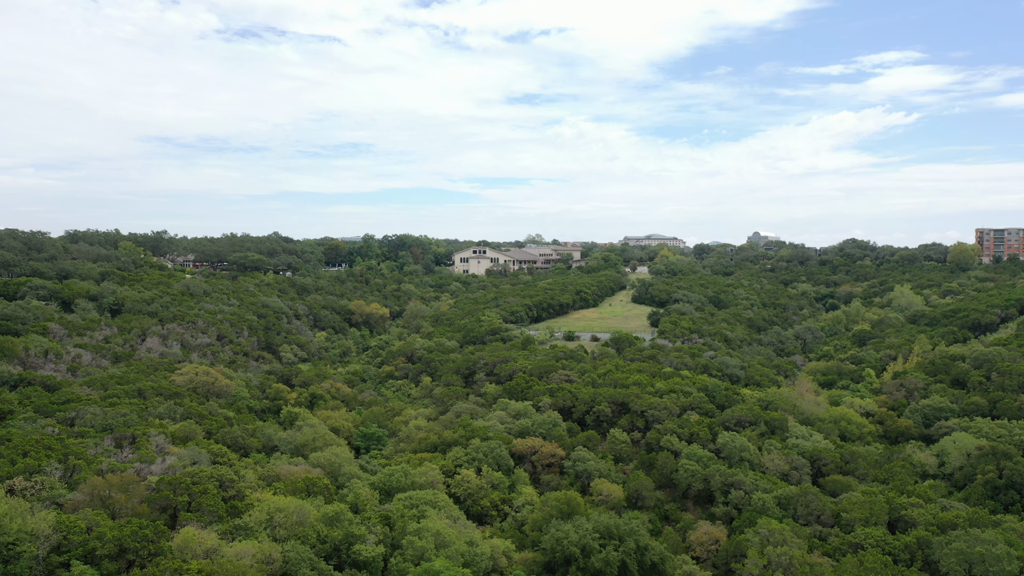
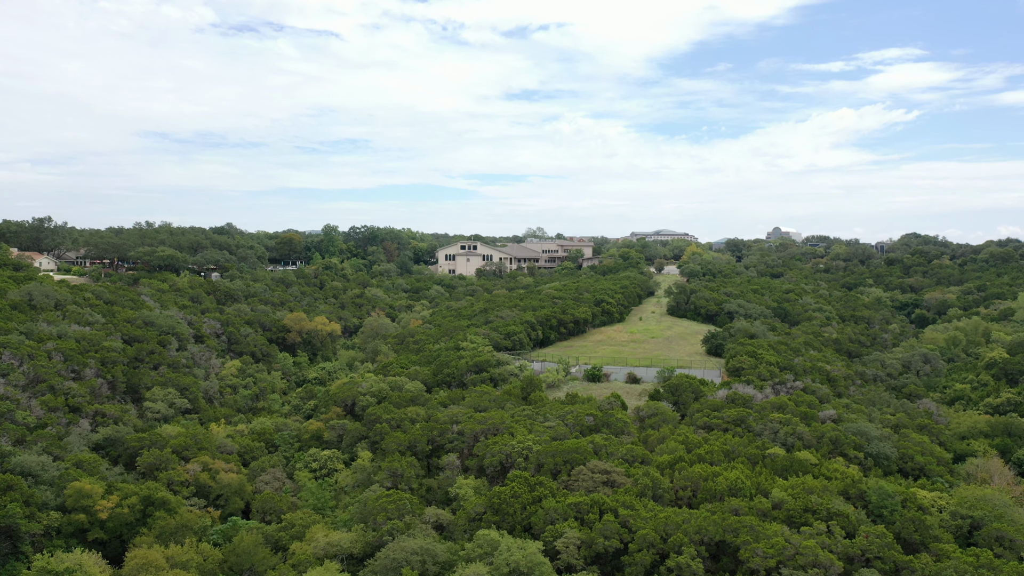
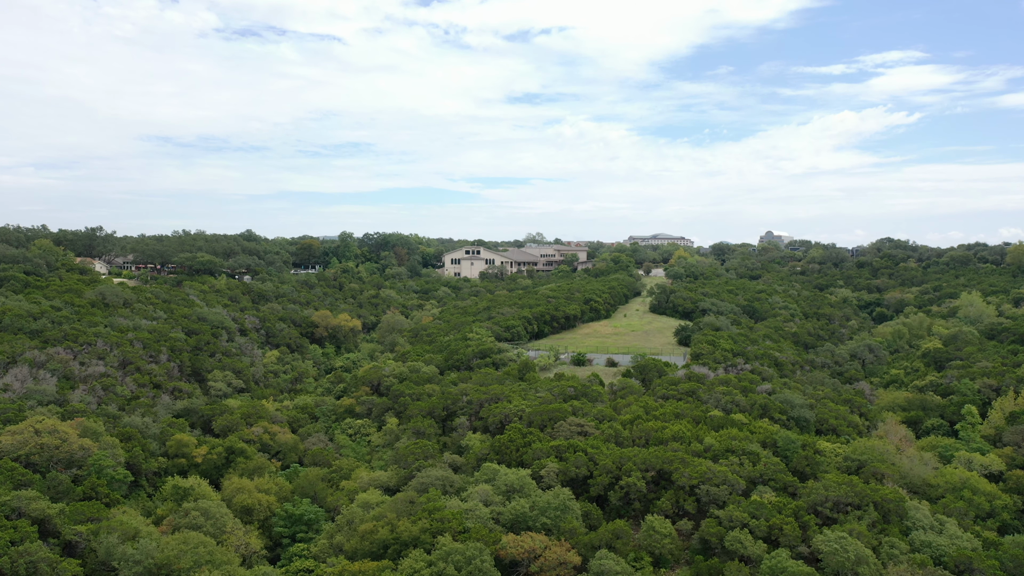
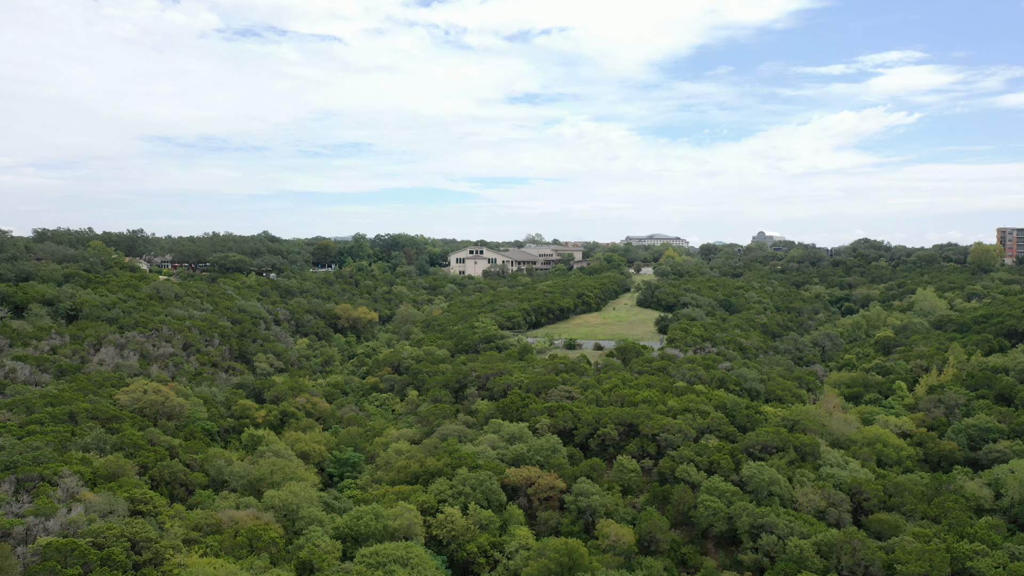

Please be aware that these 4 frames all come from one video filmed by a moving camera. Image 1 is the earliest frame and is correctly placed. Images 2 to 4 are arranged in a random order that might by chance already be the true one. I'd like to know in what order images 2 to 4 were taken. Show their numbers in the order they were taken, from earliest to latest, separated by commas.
4, 3, 2
